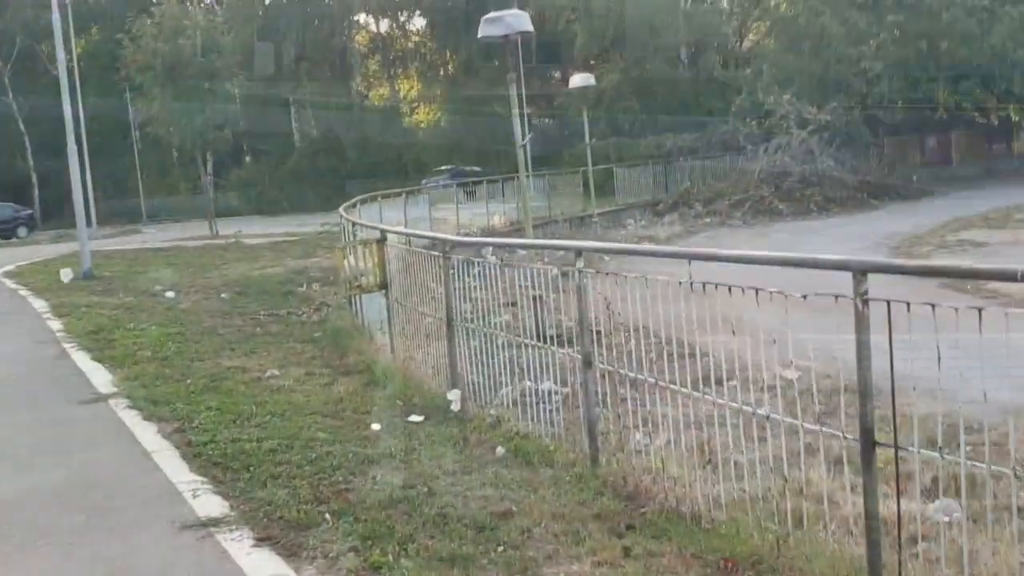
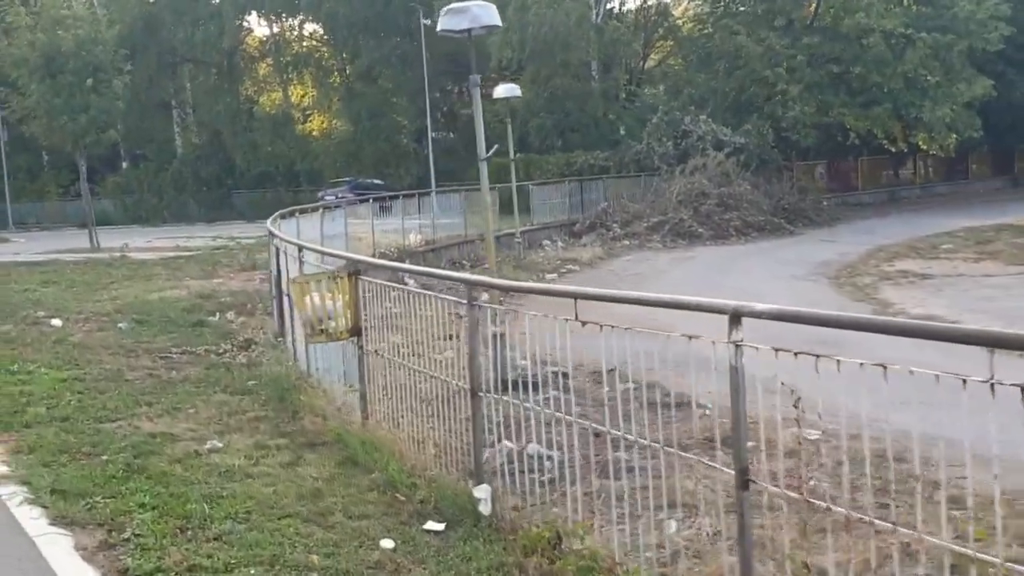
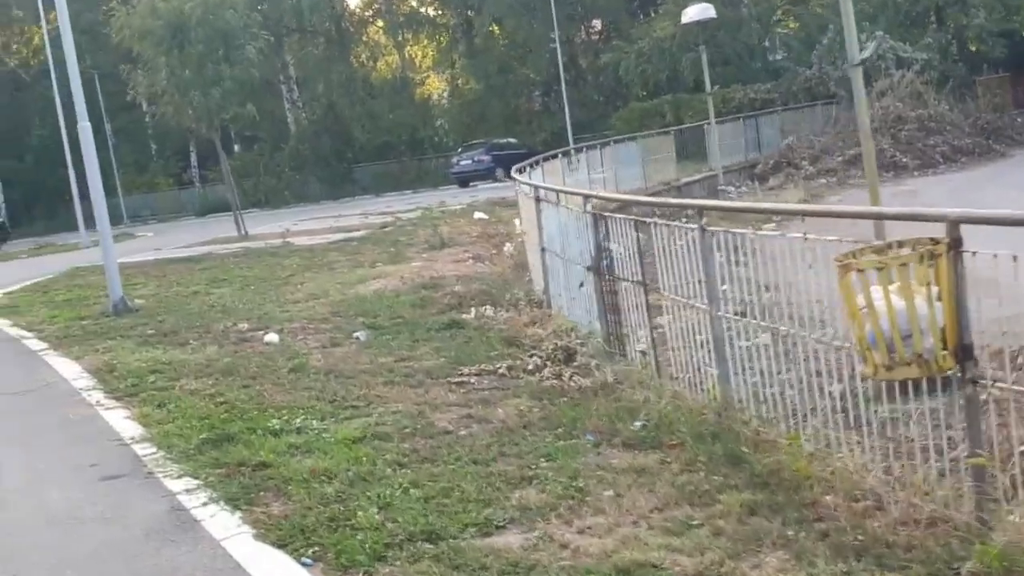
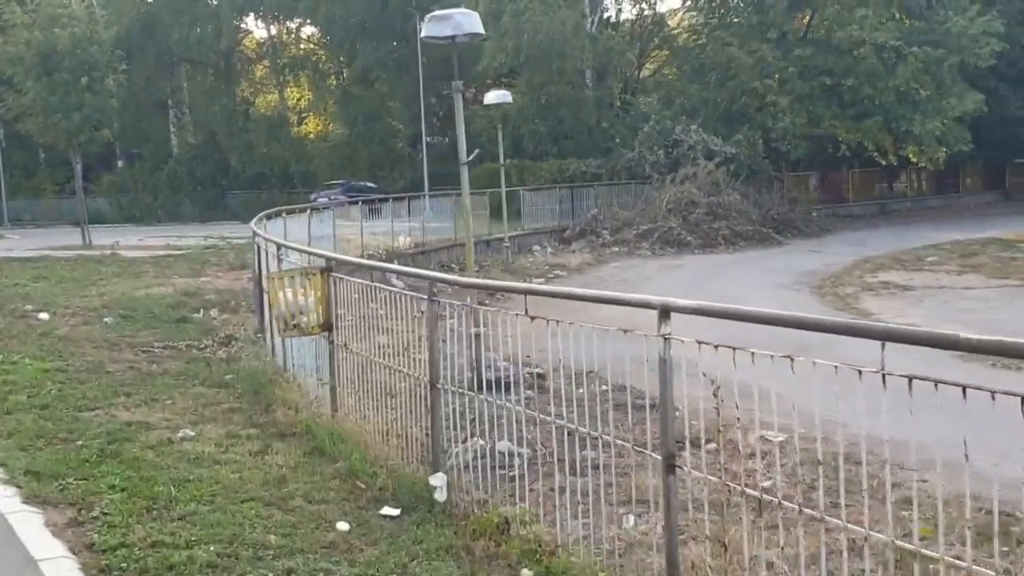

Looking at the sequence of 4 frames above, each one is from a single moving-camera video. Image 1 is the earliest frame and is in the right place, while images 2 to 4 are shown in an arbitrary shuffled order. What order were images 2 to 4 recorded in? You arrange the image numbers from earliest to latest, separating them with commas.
4, 2, 3
